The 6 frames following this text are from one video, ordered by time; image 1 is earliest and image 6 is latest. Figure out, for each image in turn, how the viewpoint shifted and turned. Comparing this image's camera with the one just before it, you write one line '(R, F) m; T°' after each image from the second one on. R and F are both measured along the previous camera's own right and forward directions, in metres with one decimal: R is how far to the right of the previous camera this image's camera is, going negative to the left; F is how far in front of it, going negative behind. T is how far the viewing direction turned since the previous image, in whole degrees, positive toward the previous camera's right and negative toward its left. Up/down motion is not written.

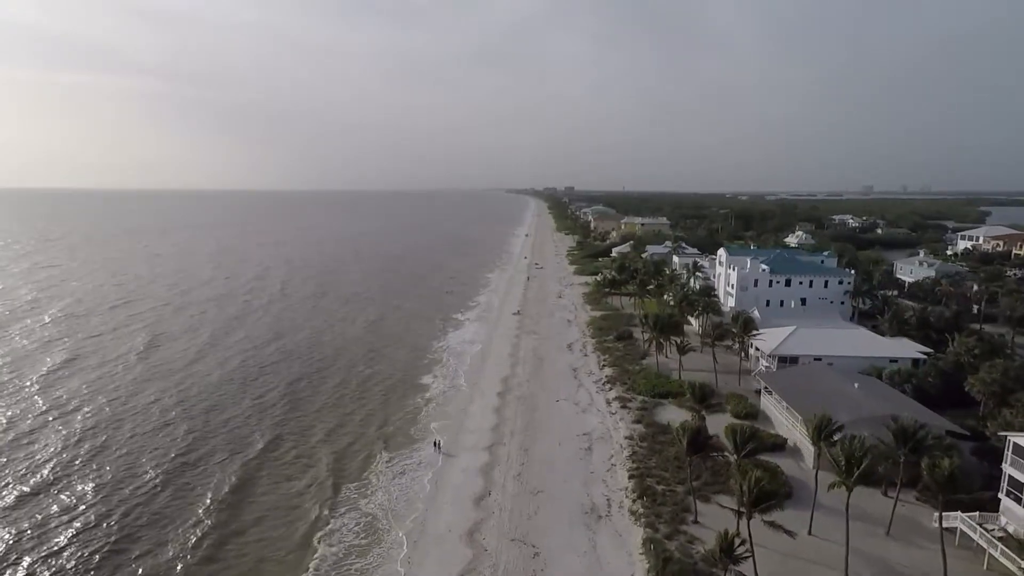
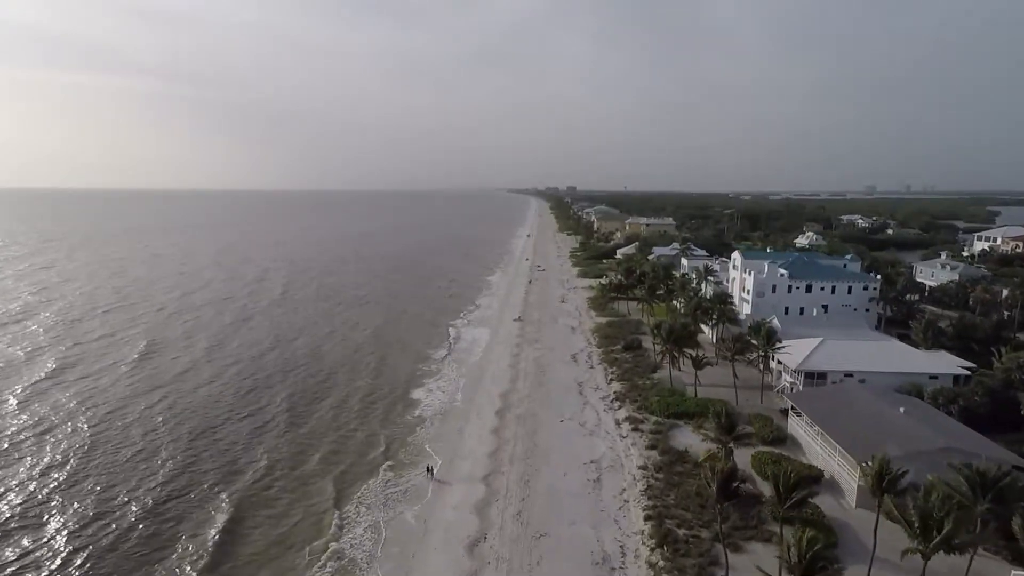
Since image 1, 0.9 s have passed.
(+0.1, +3.3) m; 0°
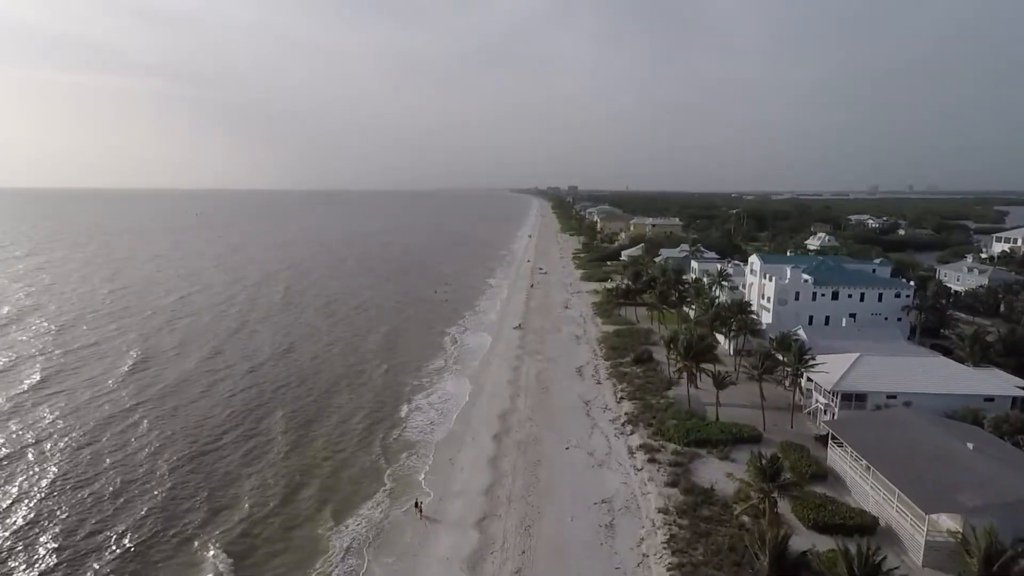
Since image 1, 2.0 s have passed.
(+0.1, +3.8) m; 0°
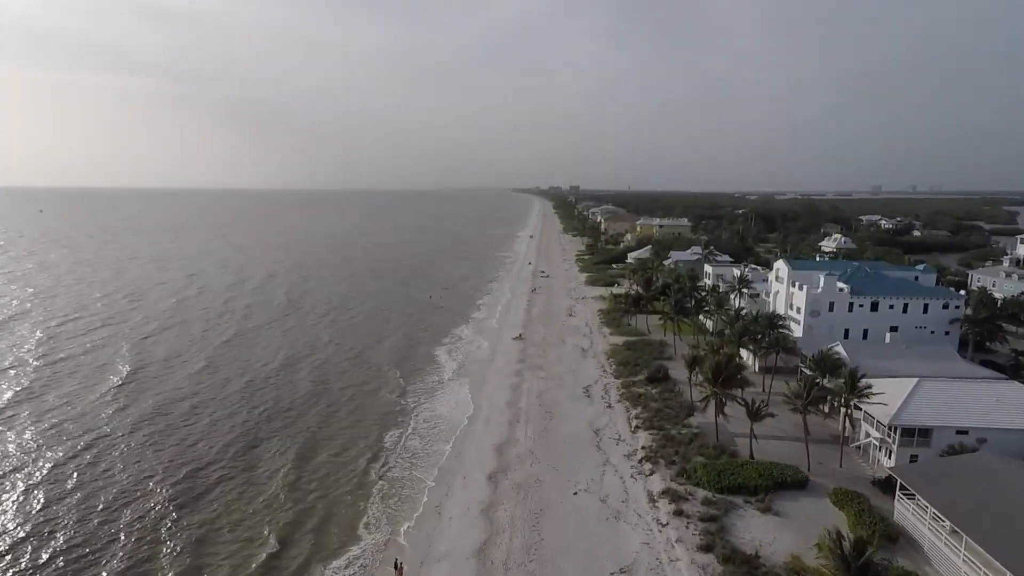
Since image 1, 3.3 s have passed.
(+0.1, +4.6) m; 0°
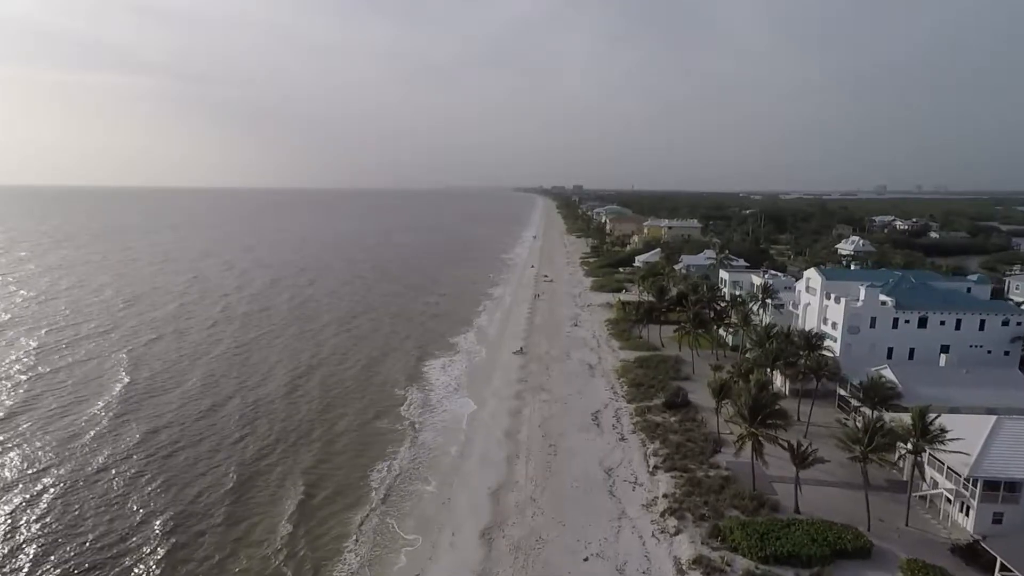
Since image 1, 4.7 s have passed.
(+0.2, +4.4) m; 0°
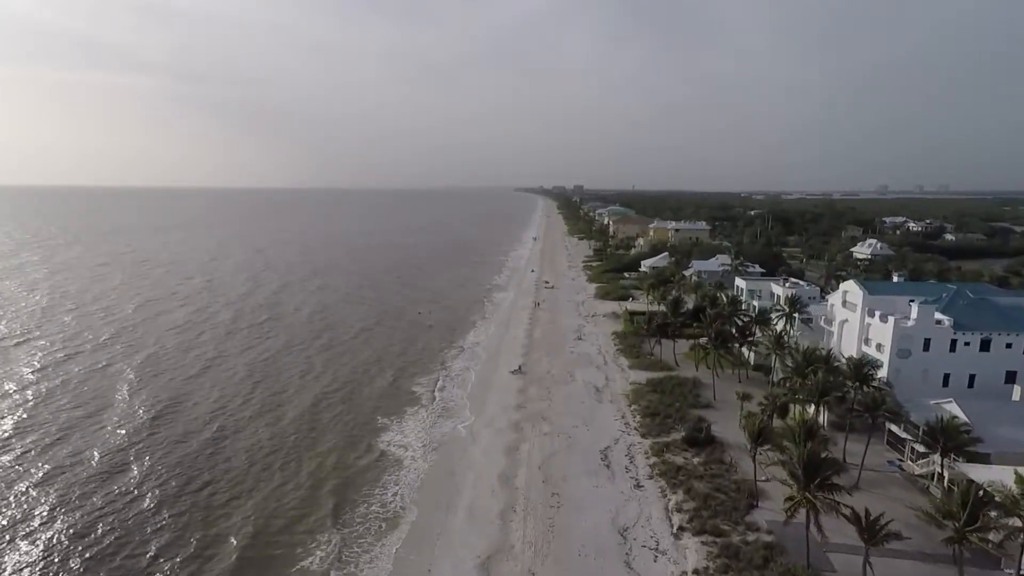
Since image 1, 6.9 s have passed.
(+0.2, +4.6) m; 0°
